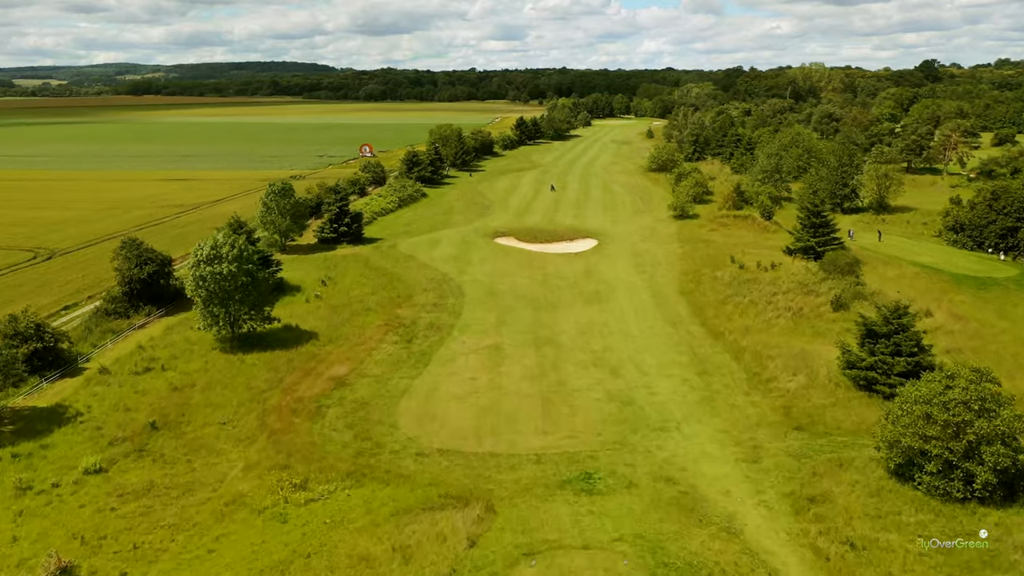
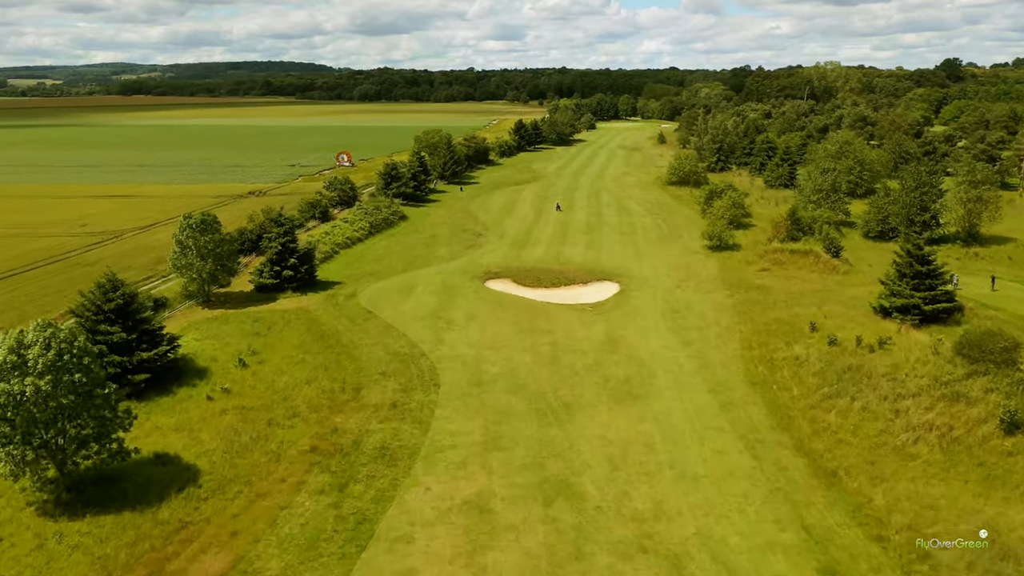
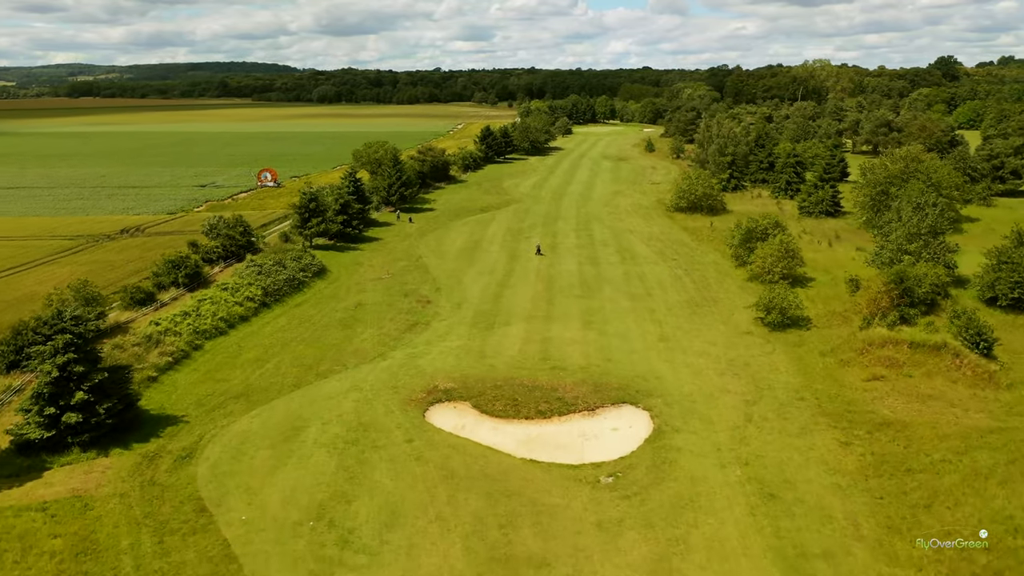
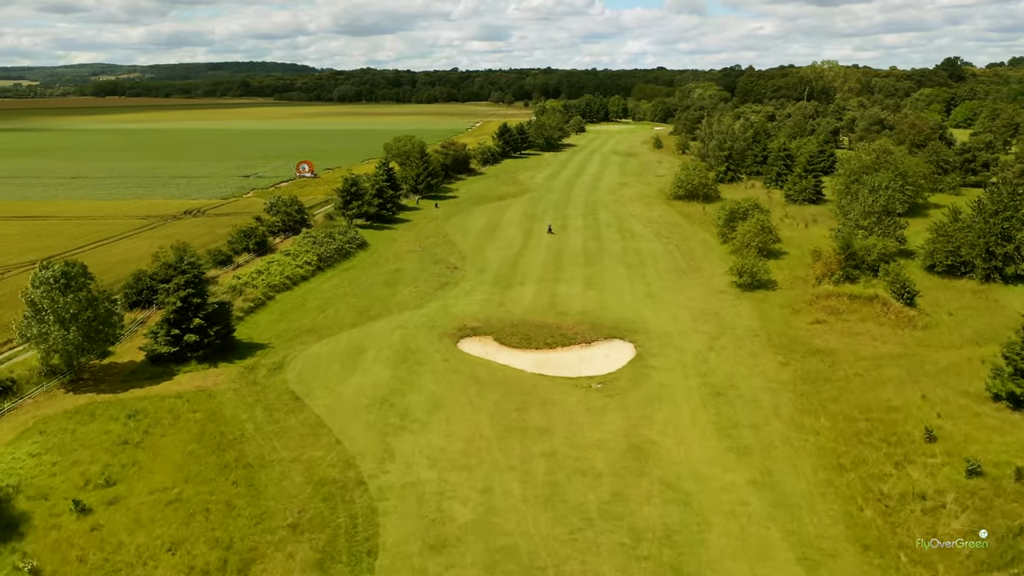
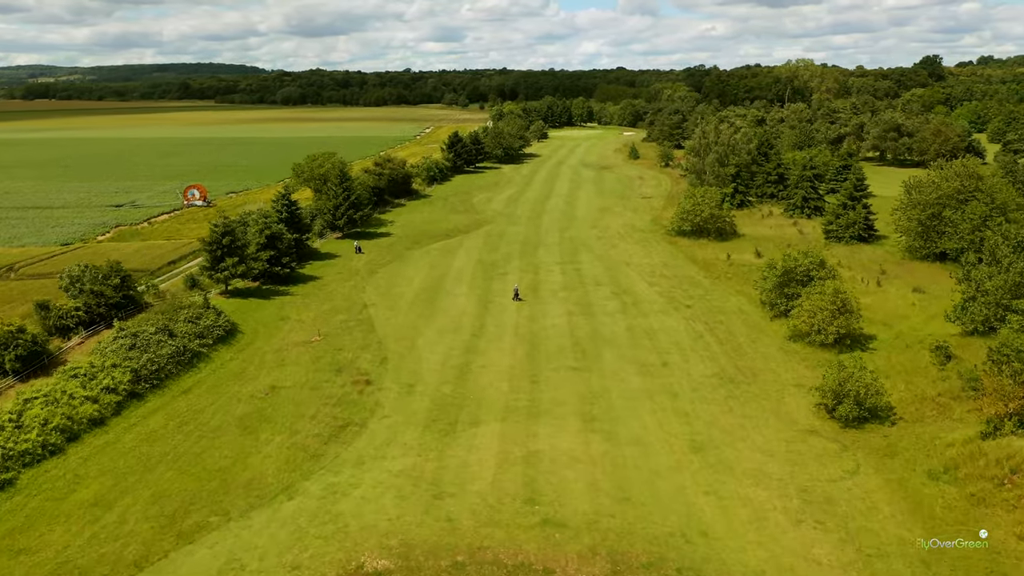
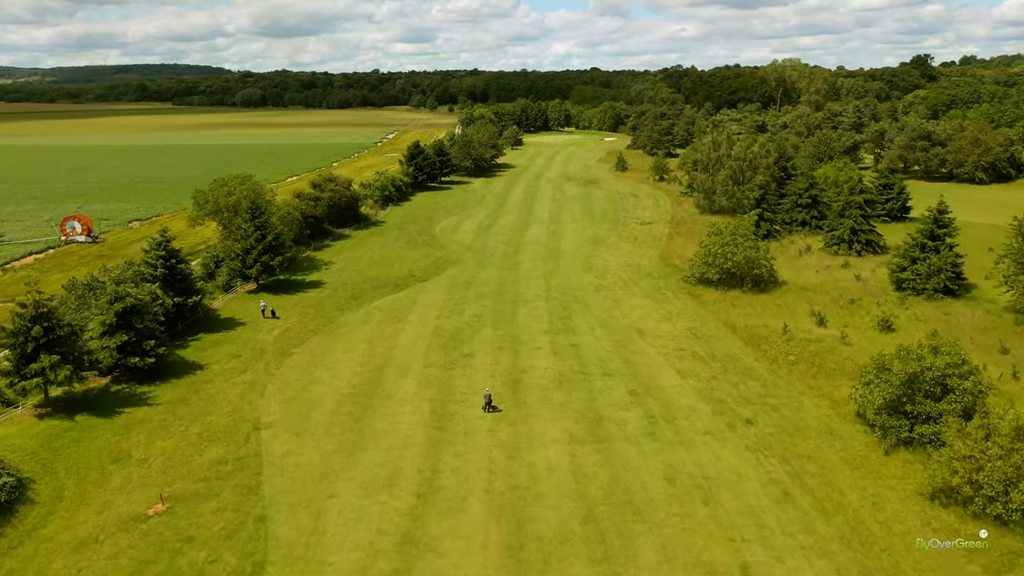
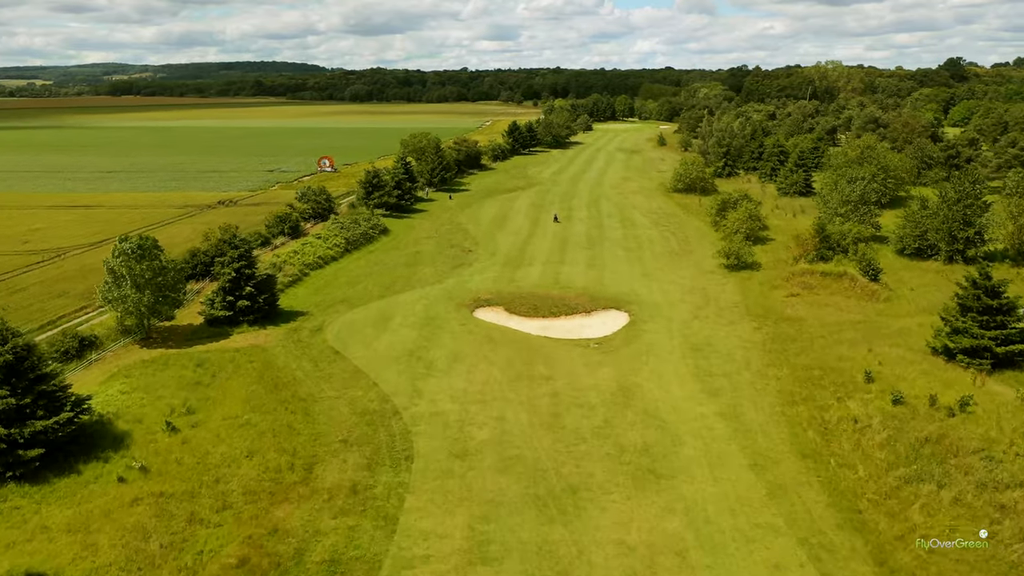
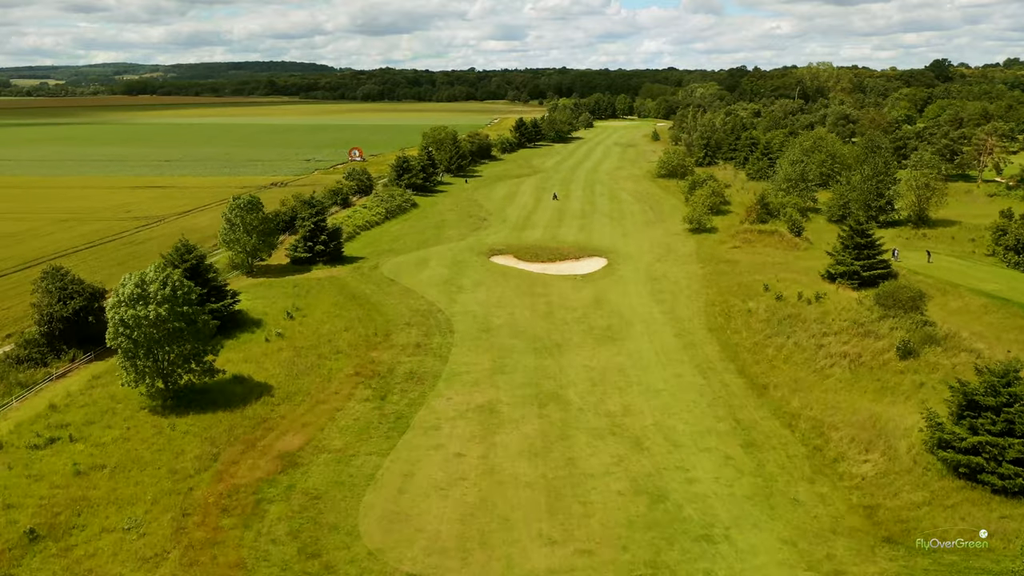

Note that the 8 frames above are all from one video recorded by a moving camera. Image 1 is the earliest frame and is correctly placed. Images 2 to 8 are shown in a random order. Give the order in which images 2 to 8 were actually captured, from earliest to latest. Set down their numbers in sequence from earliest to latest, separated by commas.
8, 2, 7, 4, 3, 5, 6
